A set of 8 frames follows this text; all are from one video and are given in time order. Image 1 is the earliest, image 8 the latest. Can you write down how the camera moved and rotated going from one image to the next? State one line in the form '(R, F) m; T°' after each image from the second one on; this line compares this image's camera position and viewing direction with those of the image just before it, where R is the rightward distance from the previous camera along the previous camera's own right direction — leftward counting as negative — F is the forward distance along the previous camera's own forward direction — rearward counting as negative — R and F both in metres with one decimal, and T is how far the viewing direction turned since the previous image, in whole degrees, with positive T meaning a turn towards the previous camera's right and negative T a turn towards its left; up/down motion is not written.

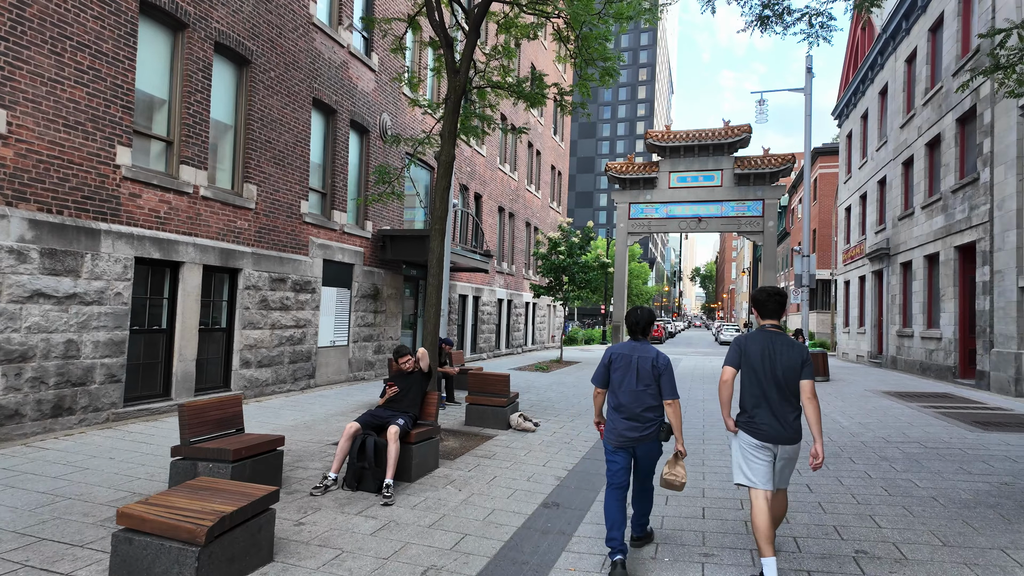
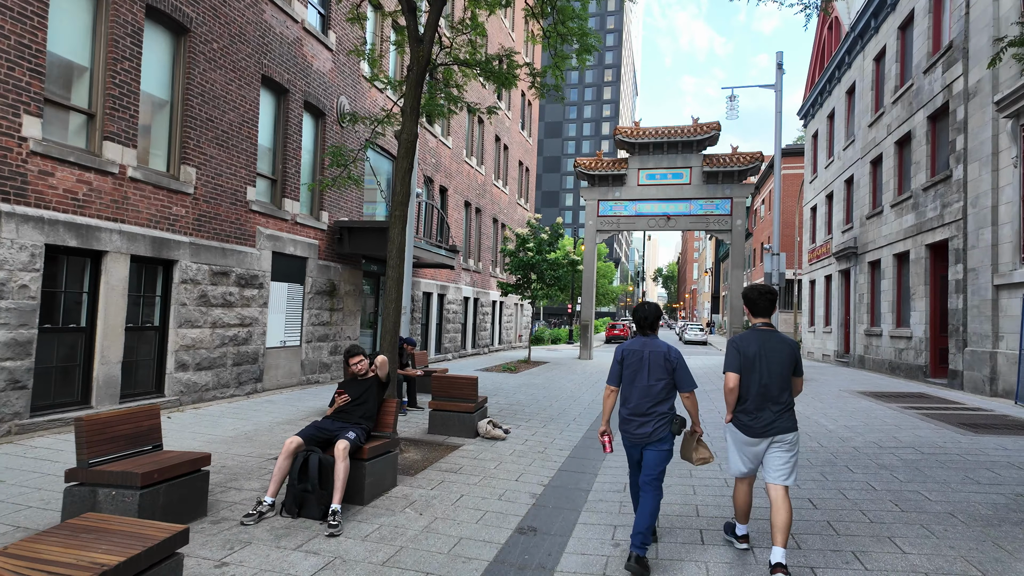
(0.0, +0.8) m; +3°
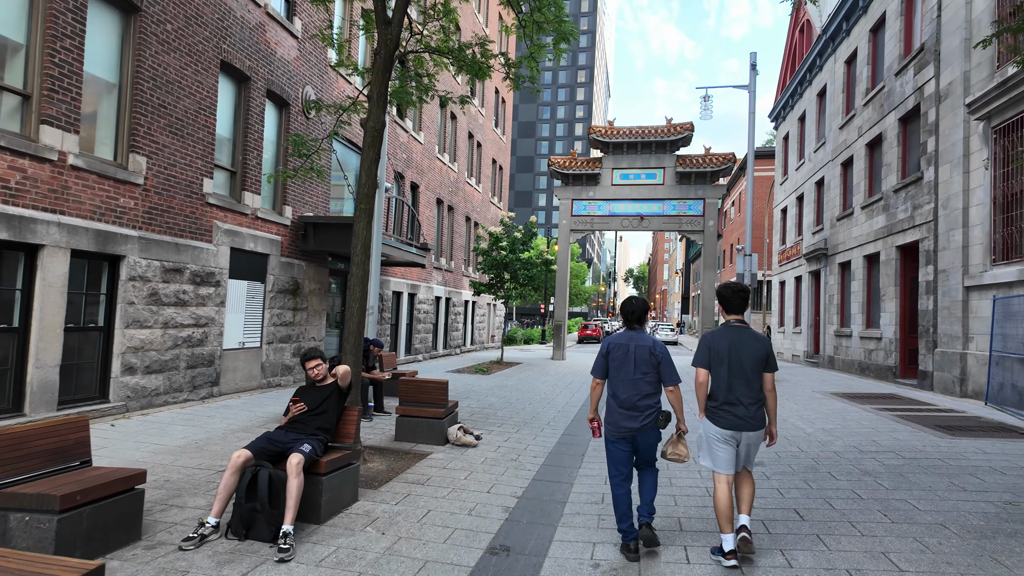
(0.0, +0.4) m; +3°
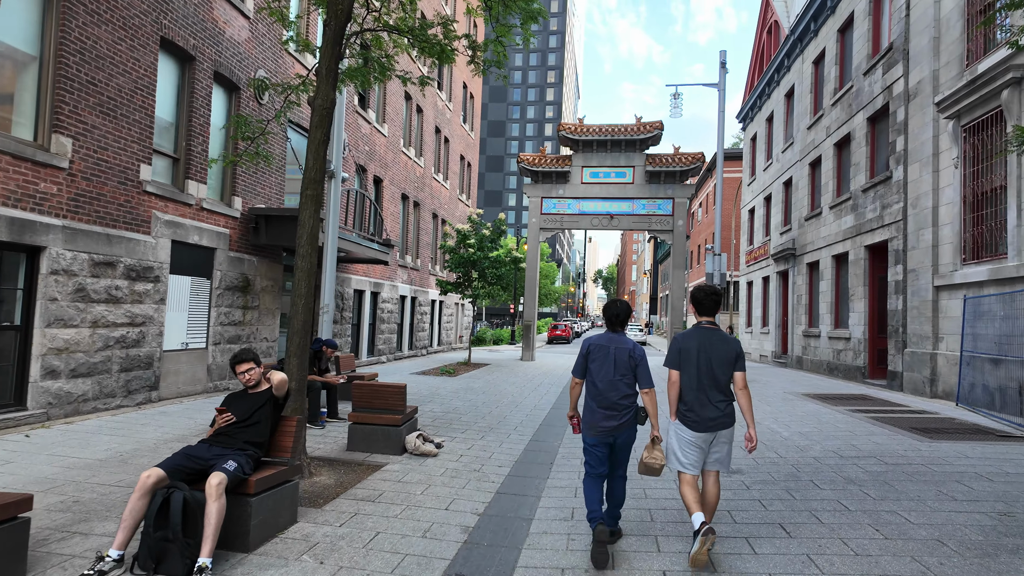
(+0.1, +0.5) m; +3°
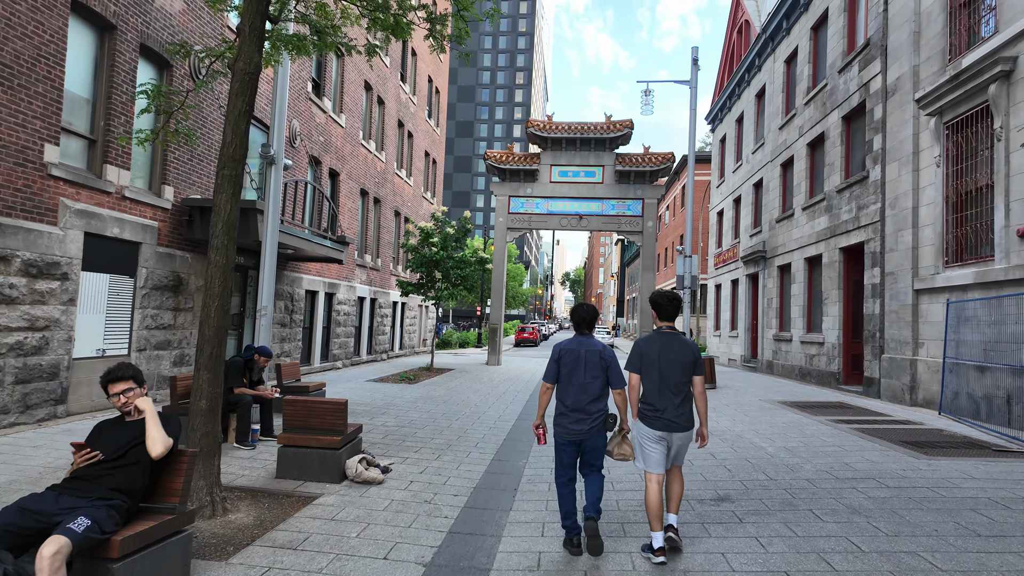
(+0.1, +0.9) m; +3°
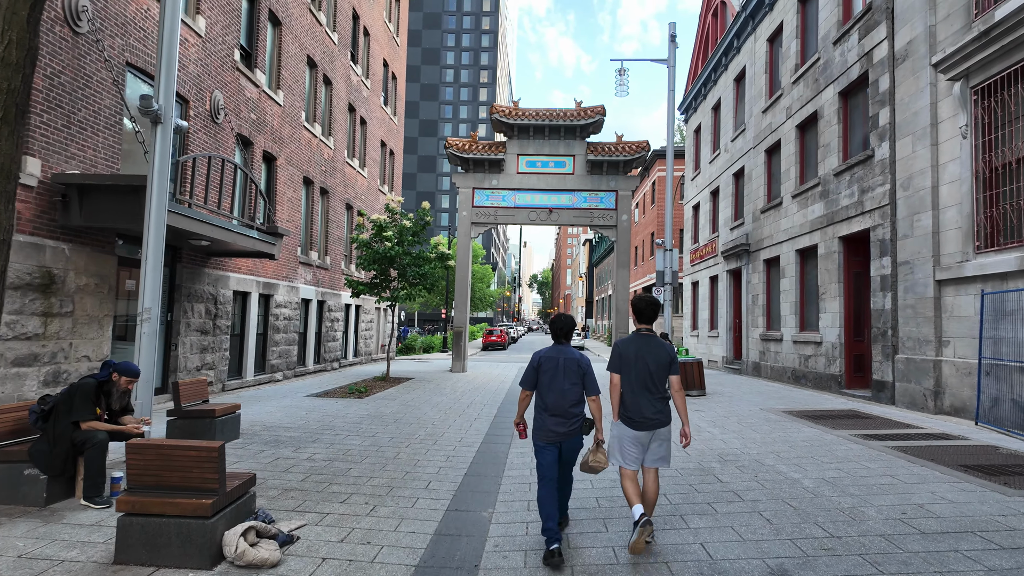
(+0.1, +1.8) m; +3°
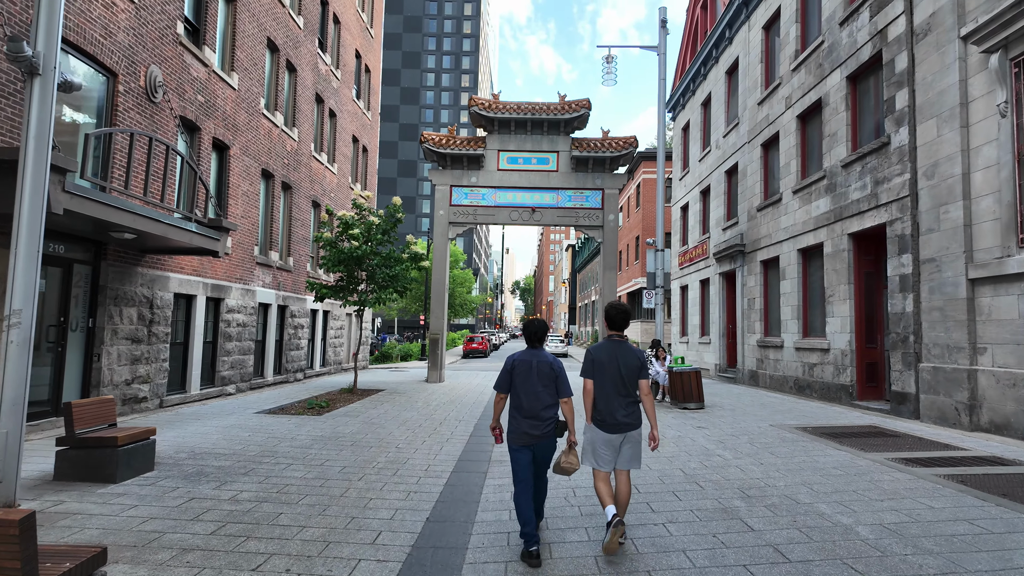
(+0.1, +1.4) m; +2°
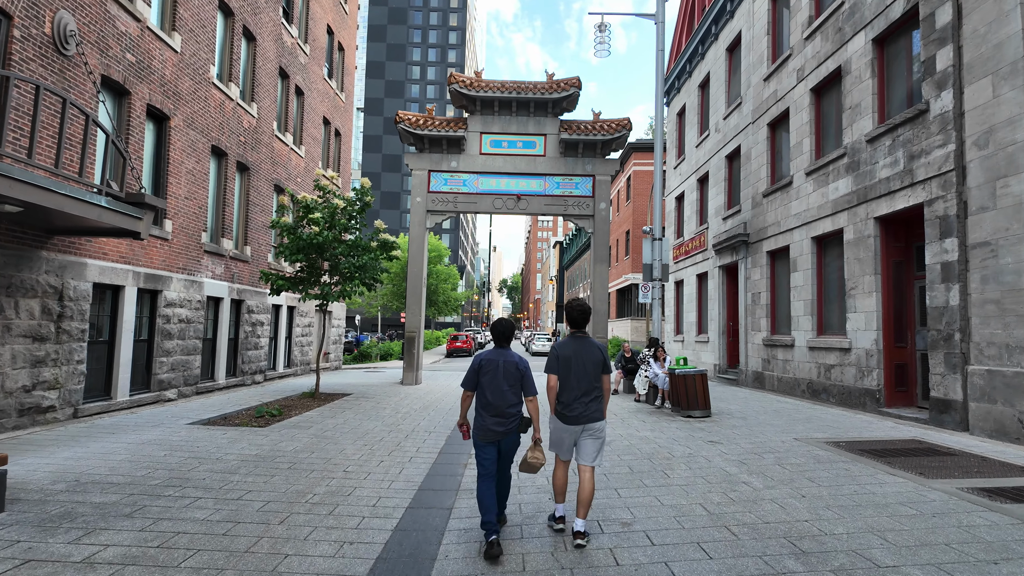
(+0.1, +1.6) m; +1°
